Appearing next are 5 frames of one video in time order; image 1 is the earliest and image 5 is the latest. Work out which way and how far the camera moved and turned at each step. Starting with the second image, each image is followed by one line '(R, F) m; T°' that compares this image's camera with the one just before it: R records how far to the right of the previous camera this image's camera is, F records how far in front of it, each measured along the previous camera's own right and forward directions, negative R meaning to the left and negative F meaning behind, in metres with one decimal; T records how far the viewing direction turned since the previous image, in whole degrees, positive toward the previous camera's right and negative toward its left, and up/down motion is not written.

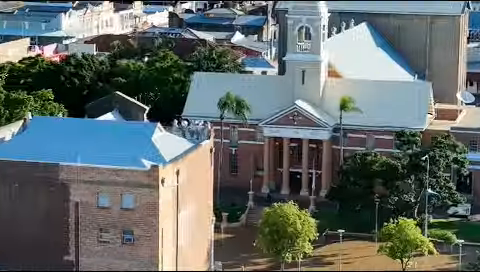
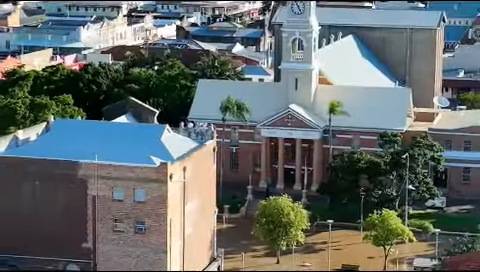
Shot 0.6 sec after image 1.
(-0.4, -4.2) m; +1°
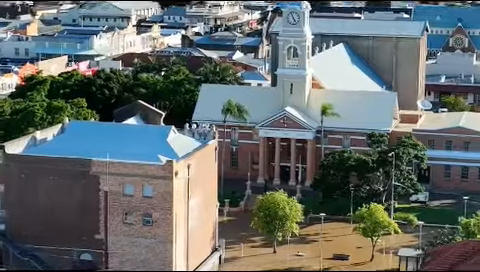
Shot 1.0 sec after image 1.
(-0.3, -3.5) m; 0°
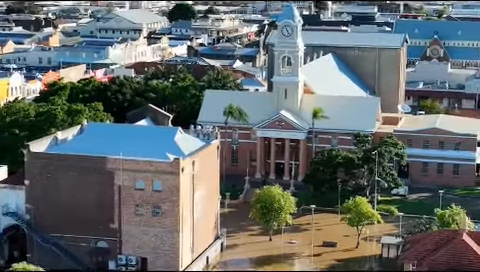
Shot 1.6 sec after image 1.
(-0.6, -5.1) m; +1°
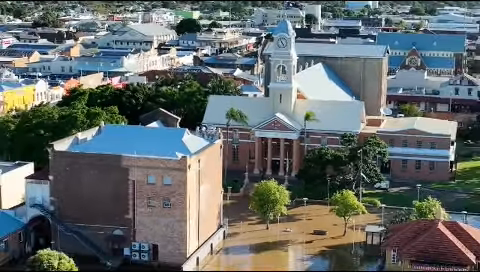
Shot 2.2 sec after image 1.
(-0.9, -6.0) m; +1°
